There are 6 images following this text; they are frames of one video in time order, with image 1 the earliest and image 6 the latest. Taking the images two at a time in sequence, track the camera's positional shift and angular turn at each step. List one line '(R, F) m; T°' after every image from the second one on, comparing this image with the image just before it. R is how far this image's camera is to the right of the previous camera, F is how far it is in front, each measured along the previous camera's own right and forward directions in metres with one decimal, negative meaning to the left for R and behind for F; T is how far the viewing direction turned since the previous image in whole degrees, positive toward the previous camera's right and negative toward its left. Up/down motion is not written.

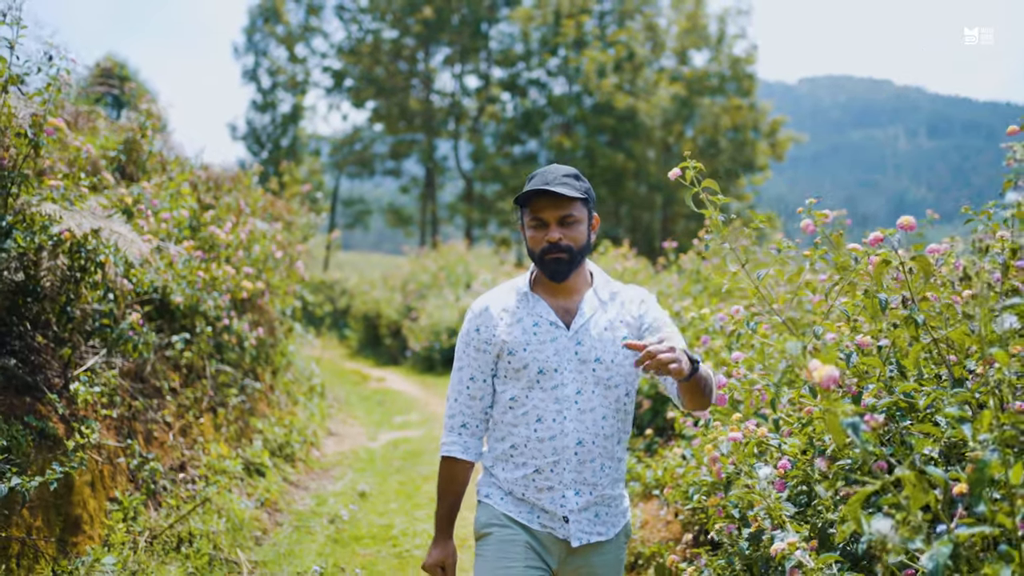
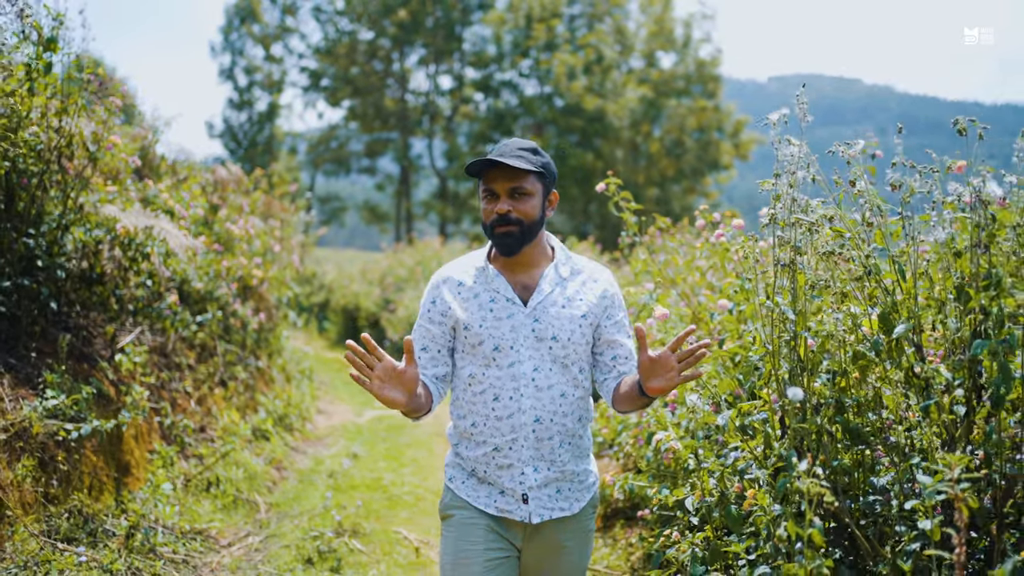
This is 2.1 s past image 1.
(0.0, -1.0) m; +2°
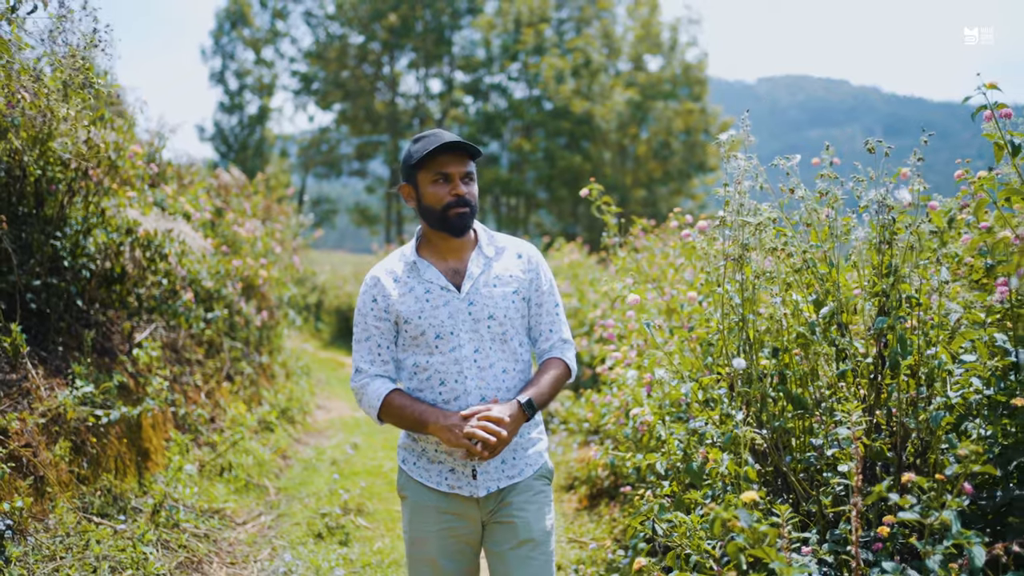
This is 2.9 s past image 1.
(0.0, -0.4) m; +1°
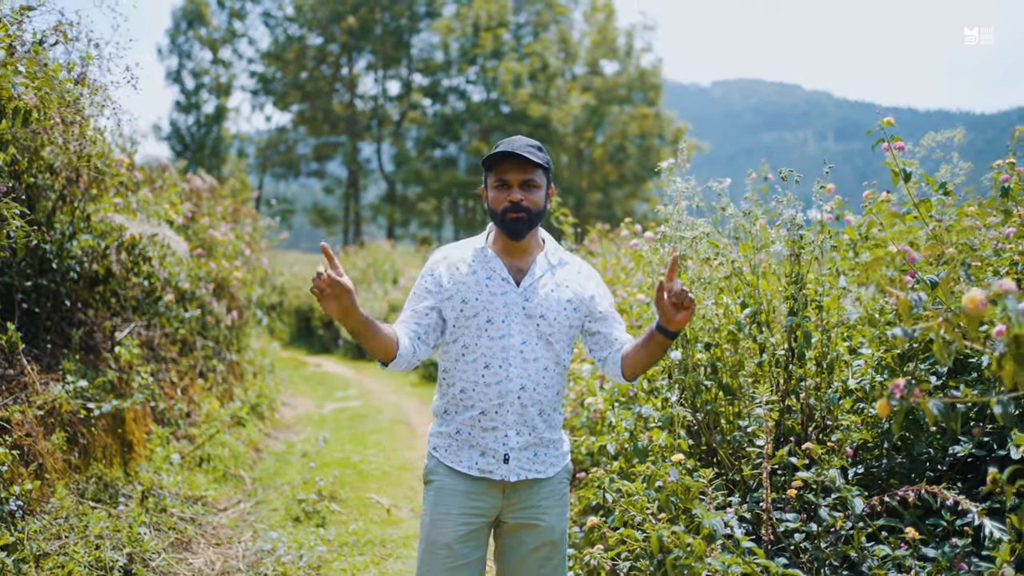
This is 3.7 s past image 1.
(0.0, -0.4) m; +2°
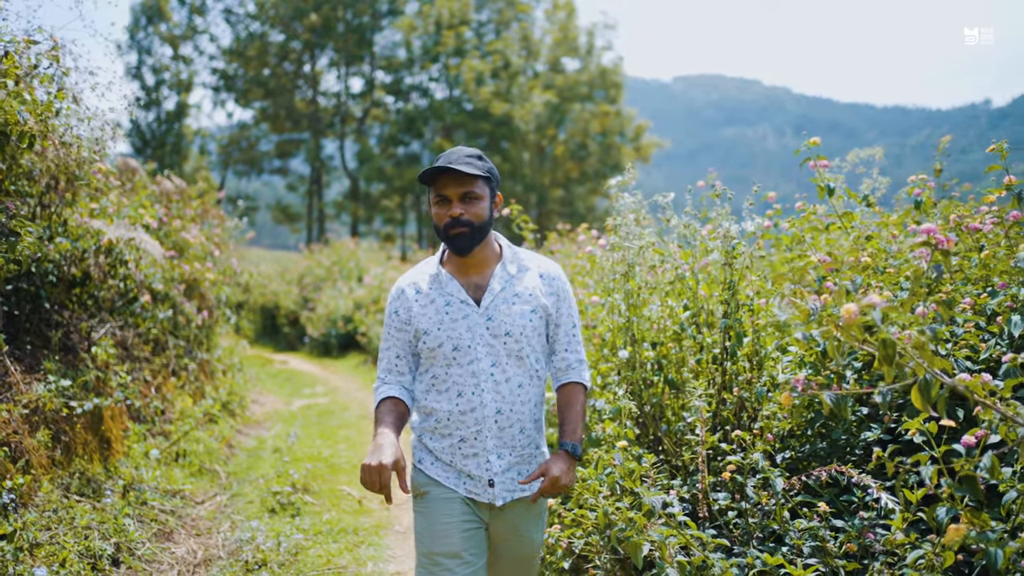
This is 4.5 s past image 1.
(0.0, -0.3) m; +2°
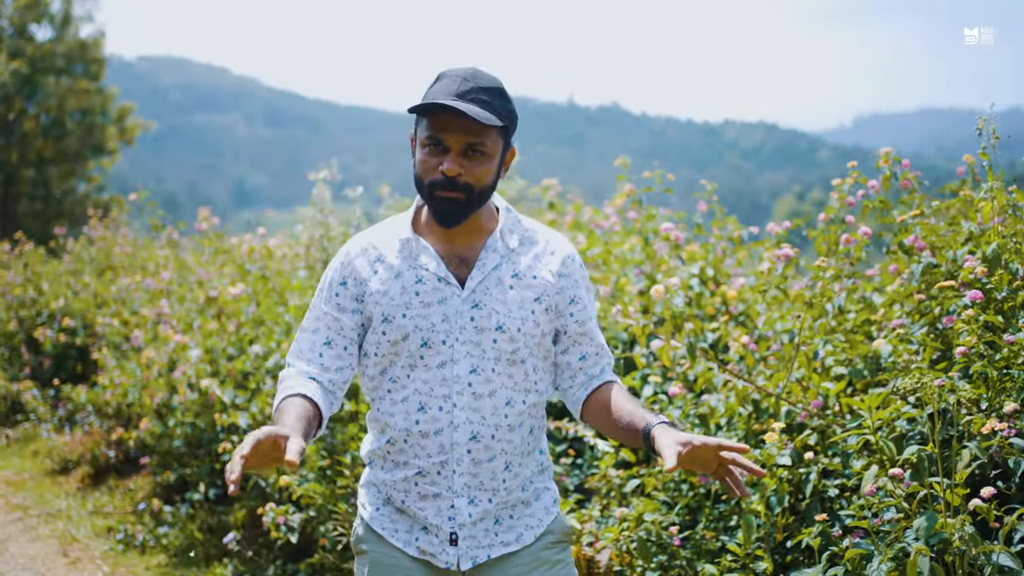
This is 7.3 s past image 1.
(-0.7, -0.1) m; +29°
